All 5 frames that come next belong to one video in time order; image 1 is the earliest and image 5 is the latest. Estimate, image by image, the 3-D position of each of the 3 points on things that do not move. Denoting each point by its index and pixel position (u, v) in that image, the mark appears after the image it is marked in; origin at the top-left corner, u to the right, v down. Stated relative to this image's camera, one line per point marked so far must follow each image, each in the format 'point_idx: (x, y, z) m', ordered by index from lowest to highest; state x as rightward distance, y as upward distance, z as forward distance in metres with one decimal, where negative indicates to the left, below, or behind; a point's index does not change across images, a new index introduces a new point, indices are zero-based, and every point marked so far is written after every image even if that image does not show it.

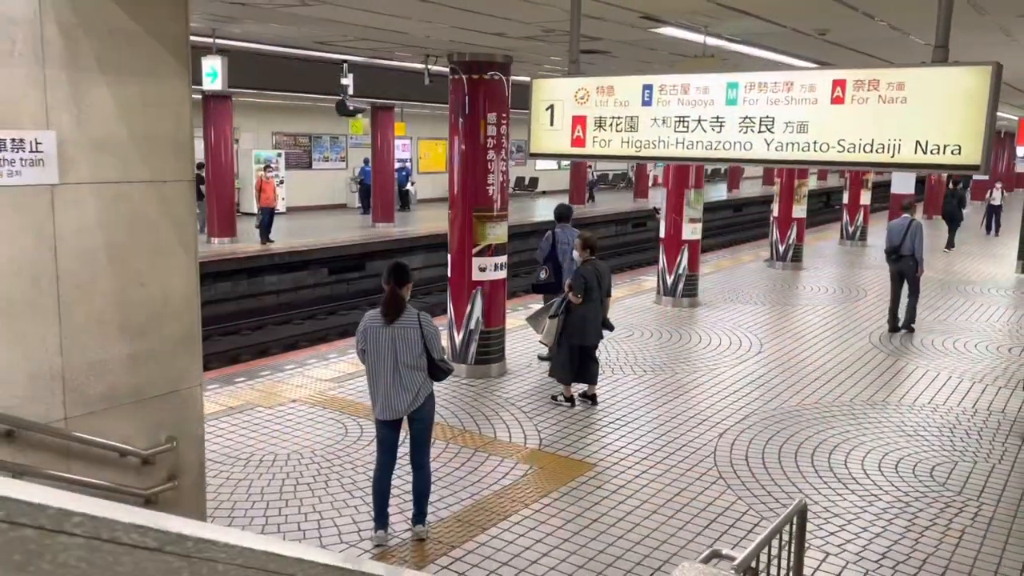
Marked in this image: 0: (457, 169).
0: (-0.4, +1.0, +8.0) m
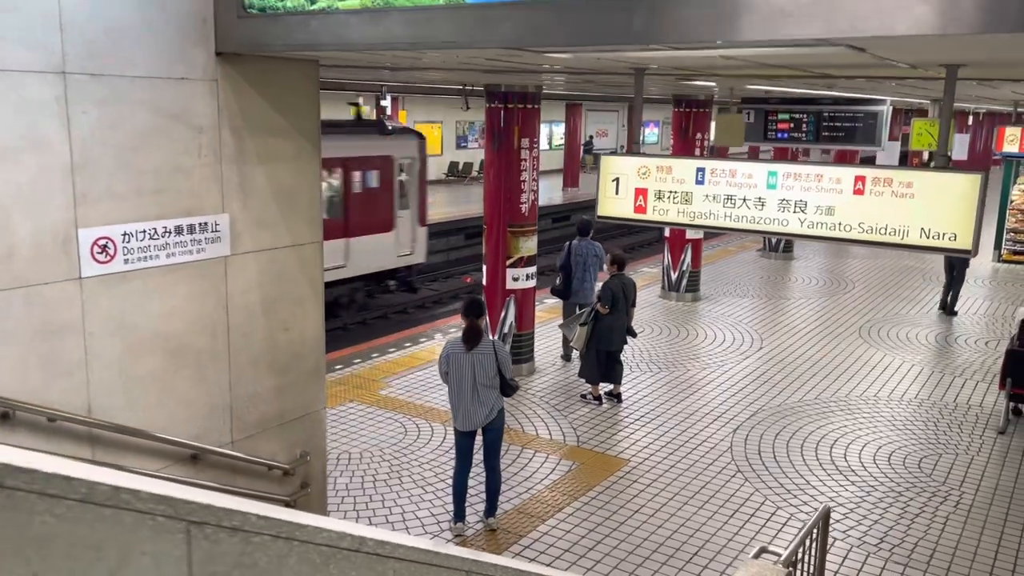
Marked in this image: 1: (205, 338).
0: (-0.2, +0.9, +8.8) m
1: (-1.3, -0.2, +4.2) m
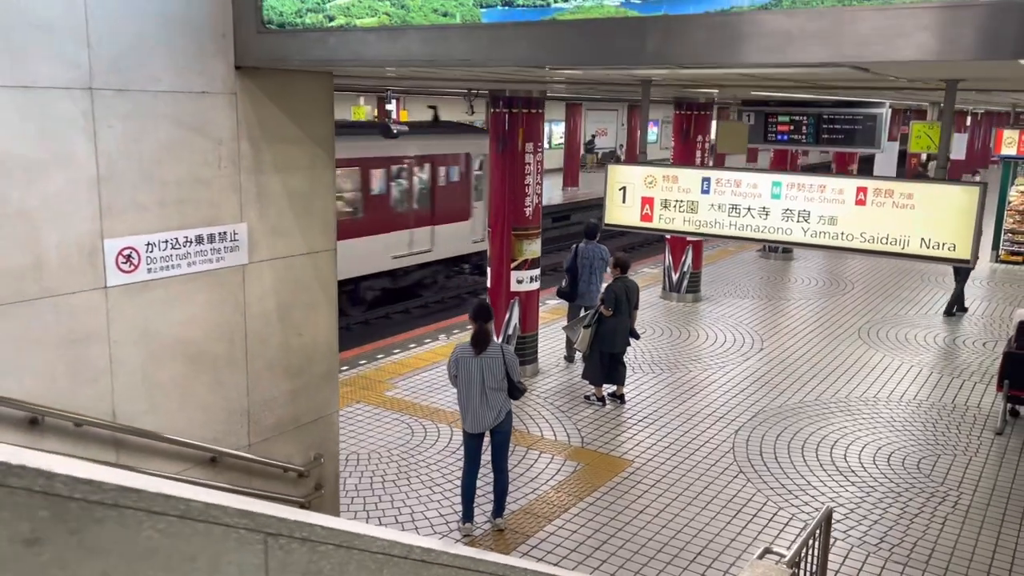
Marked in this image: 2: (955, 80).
0: (-0.1, +0.9, +8.9) m
1: (-1.2, -0.2, +4.3) m
2: (+1.8, +0.8, +4.0) m
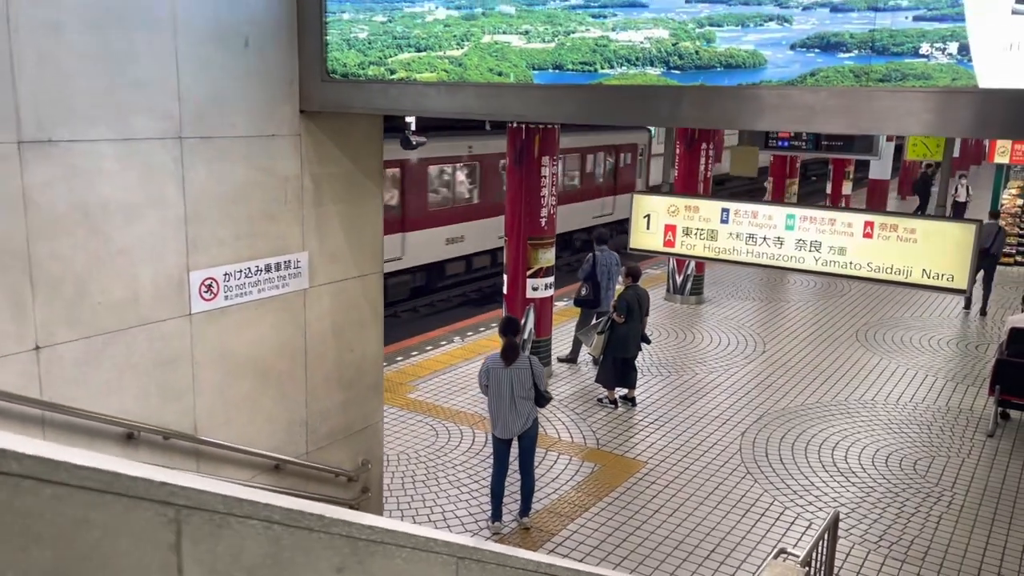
0: (0.0, +0.8, +9.3) m
1: (-1.1, -0.3, +4.7) m
2: (+1.9, +0.7, +4.4) m
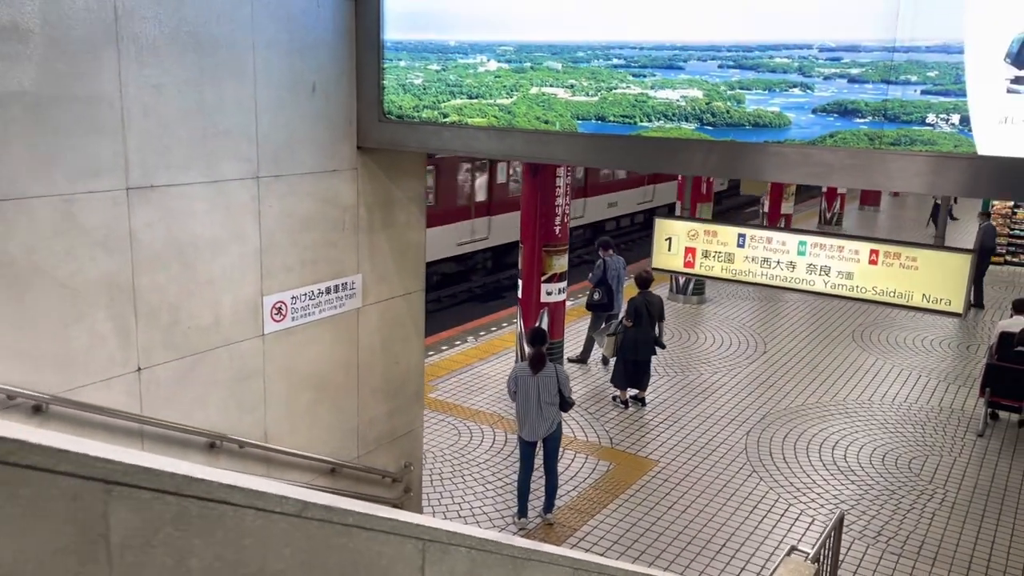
0: (+0.2, +0.8, +9.7) m
1: (-0.9, -0.4, +5.1) m
2: (+2.1, +0.6, +4.9) m
